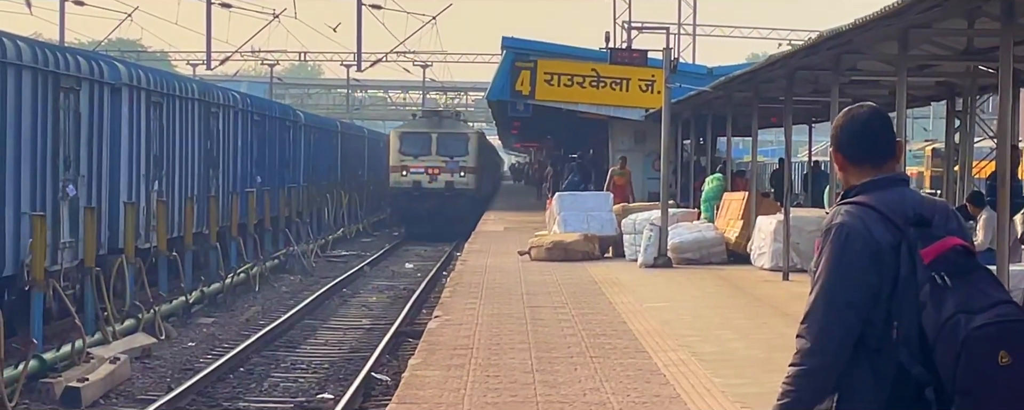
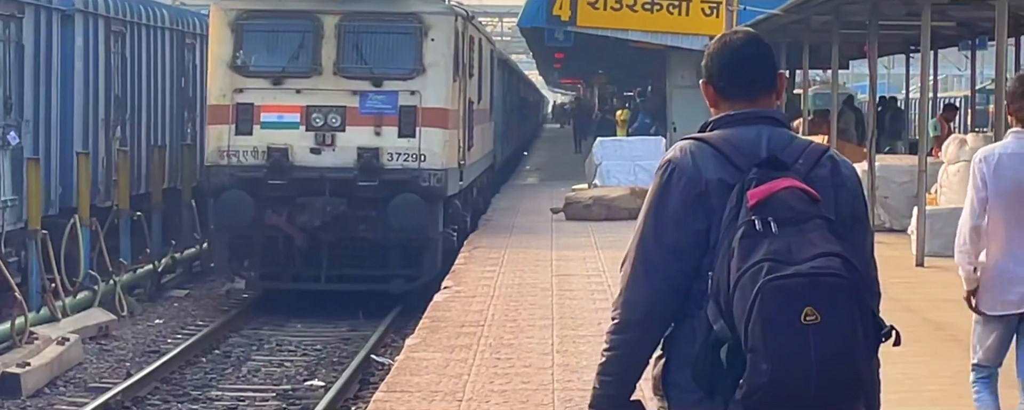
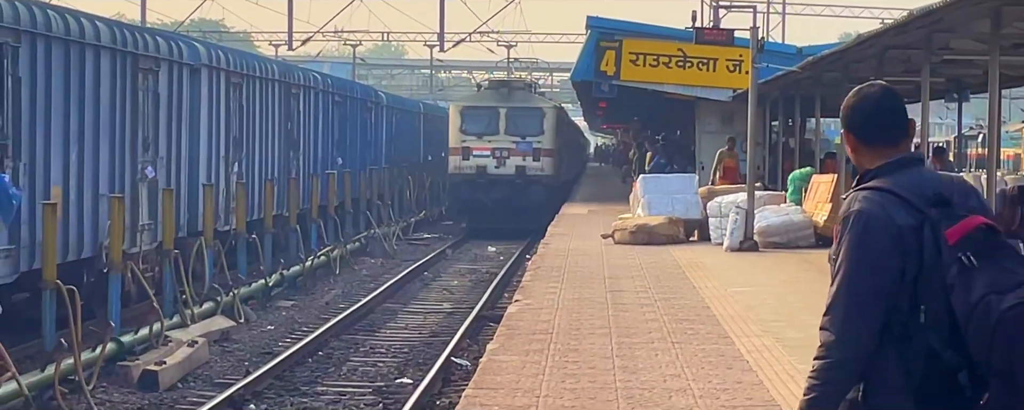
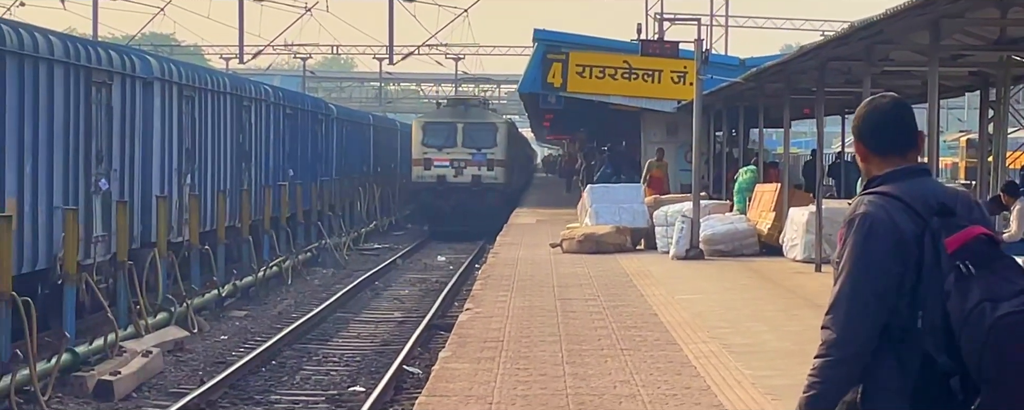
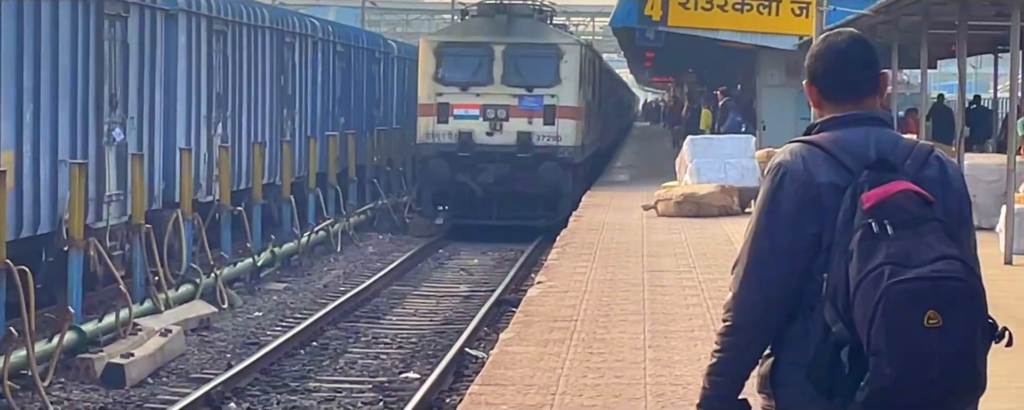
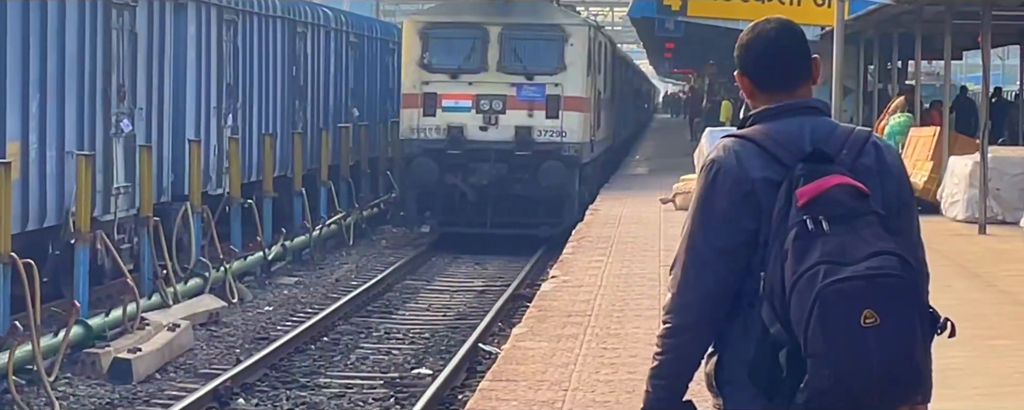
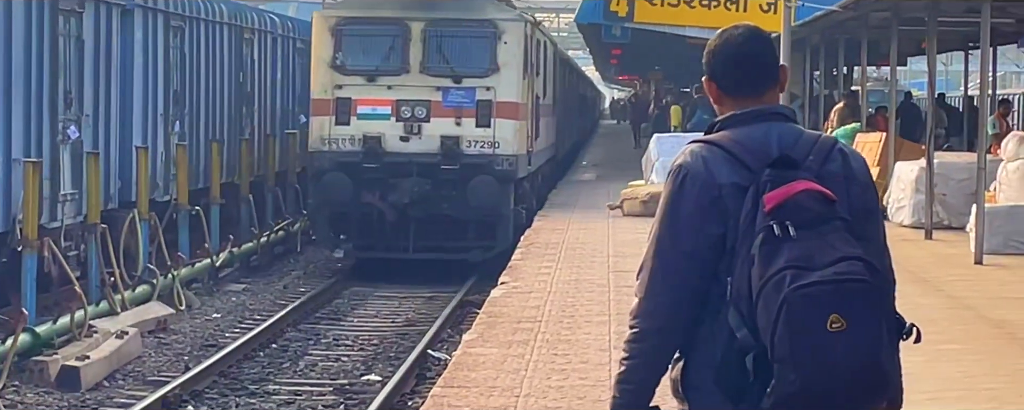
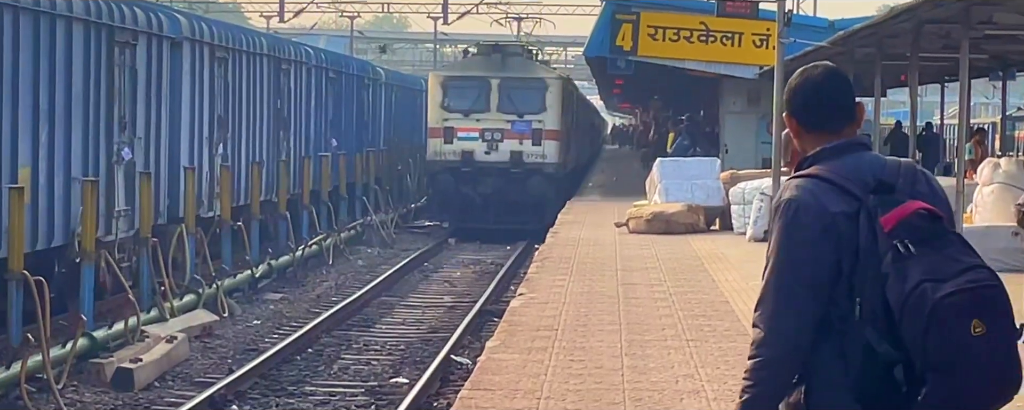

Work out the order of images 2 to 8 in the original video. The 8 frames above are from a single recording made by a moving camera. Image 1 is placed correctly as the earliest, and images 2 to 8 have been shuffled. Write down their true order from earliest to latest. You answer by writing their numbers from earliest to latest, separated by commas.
4, 3, 8, 5, 6, 7, 2
